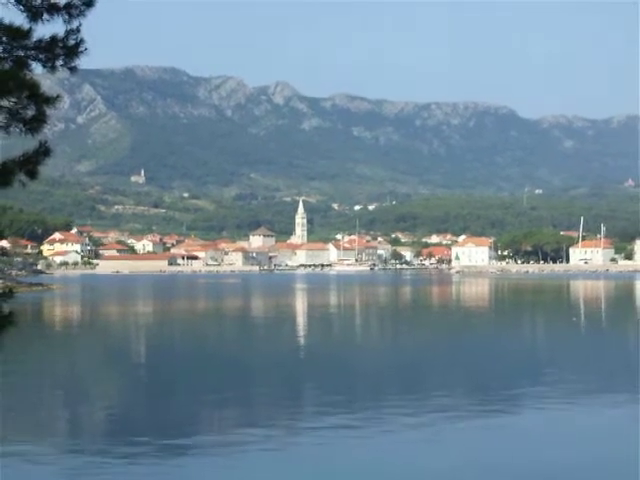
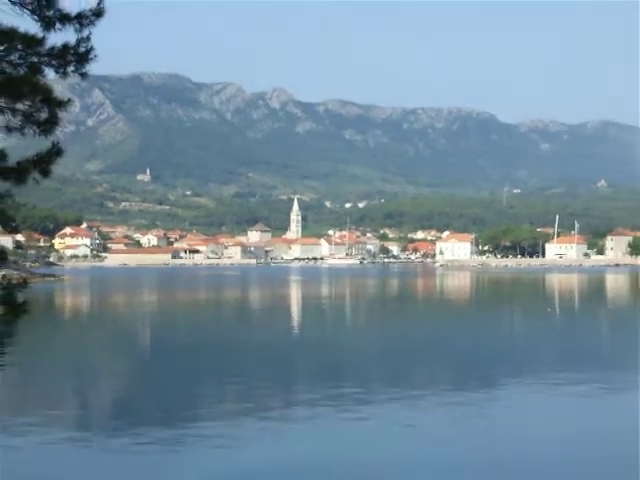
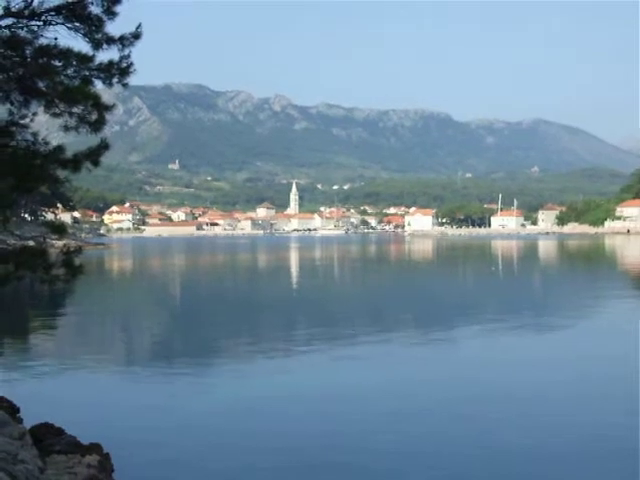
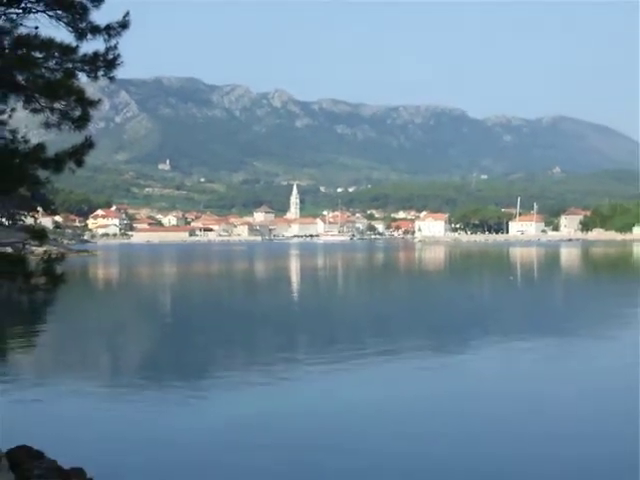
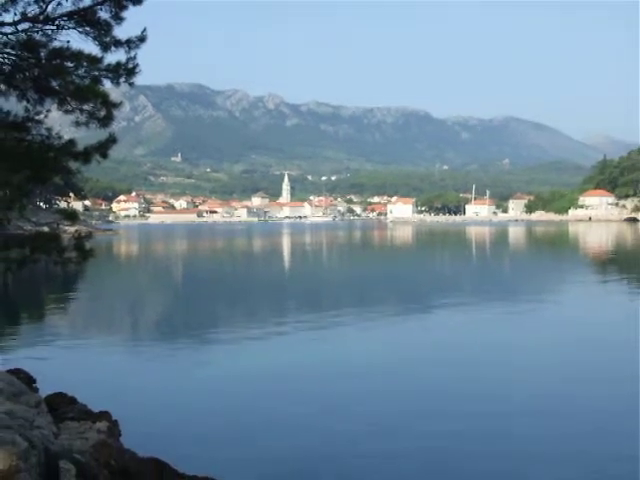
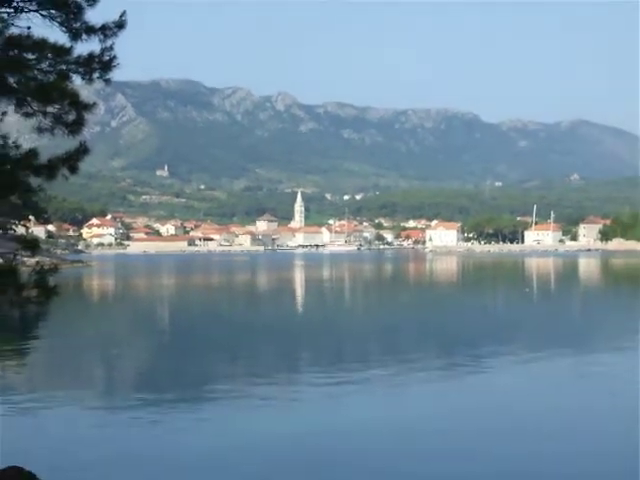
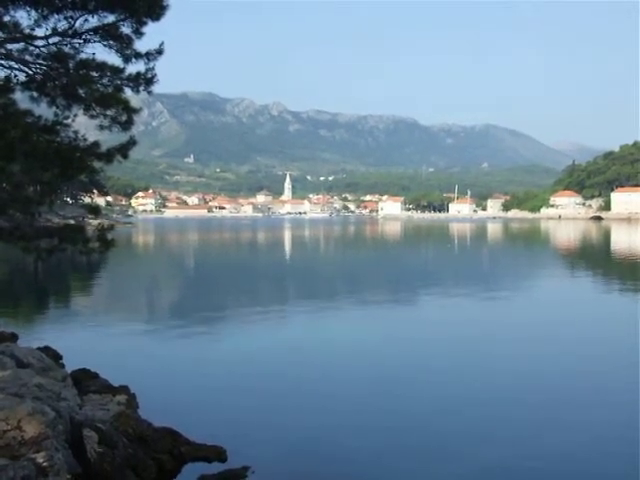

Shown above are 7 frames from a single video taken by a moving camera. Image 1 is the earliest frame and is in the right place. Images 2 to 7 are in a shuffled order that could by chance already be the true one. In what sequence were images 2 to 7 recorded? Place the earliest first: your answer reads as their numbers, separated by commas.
2, 6, 4, 3, 5, 7
